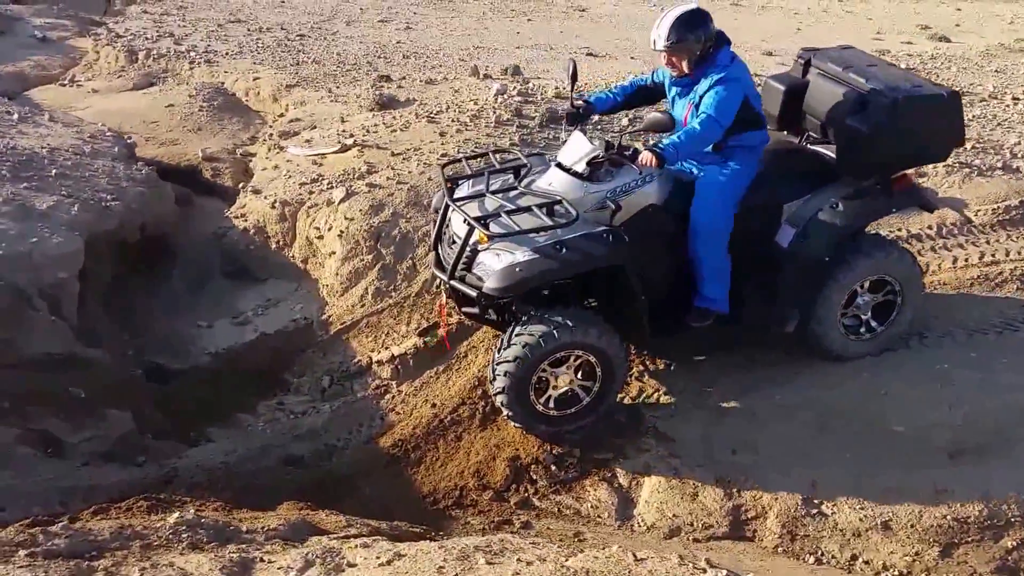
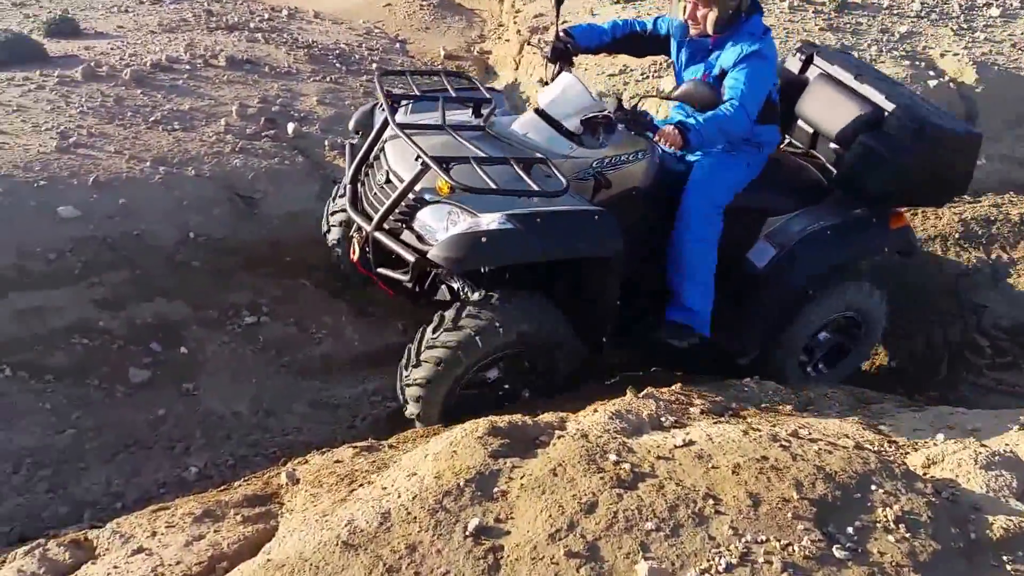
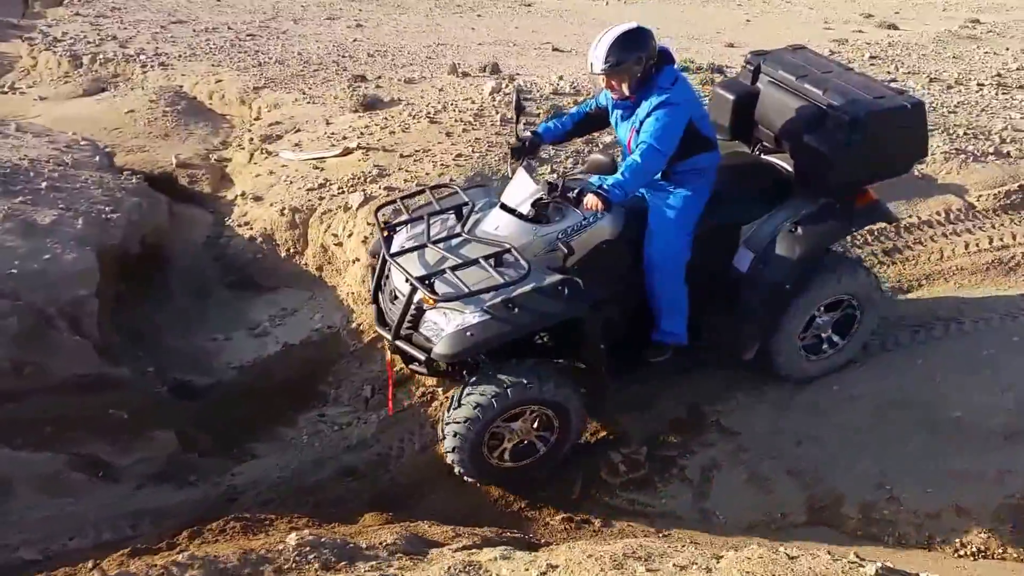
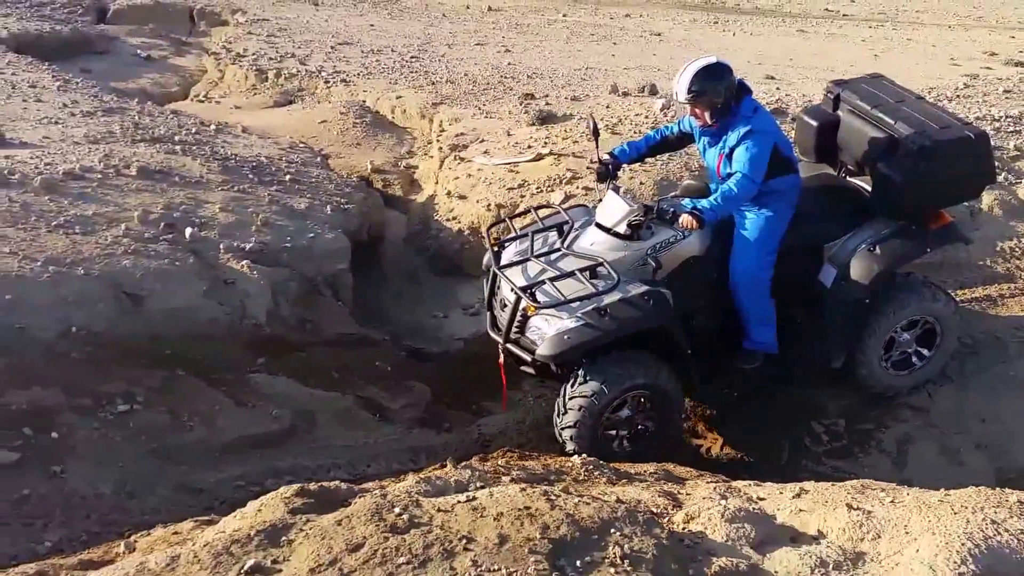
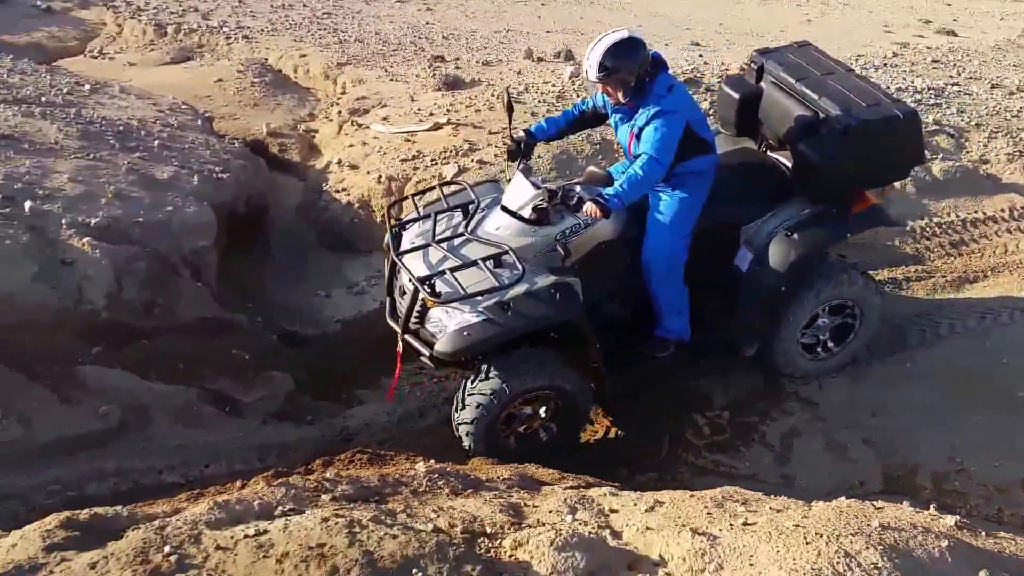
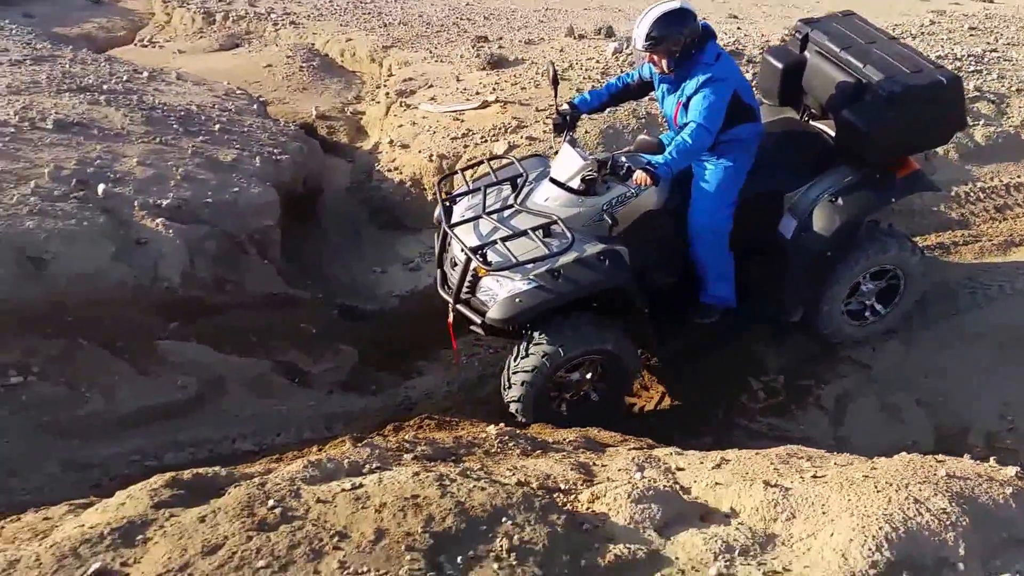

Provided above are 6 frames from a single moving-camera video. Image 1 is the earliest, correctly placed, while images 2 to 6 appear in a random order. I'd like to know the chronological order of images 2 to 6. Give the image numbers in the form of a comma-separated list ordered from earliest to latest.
3, 5, 6, 4, 2
